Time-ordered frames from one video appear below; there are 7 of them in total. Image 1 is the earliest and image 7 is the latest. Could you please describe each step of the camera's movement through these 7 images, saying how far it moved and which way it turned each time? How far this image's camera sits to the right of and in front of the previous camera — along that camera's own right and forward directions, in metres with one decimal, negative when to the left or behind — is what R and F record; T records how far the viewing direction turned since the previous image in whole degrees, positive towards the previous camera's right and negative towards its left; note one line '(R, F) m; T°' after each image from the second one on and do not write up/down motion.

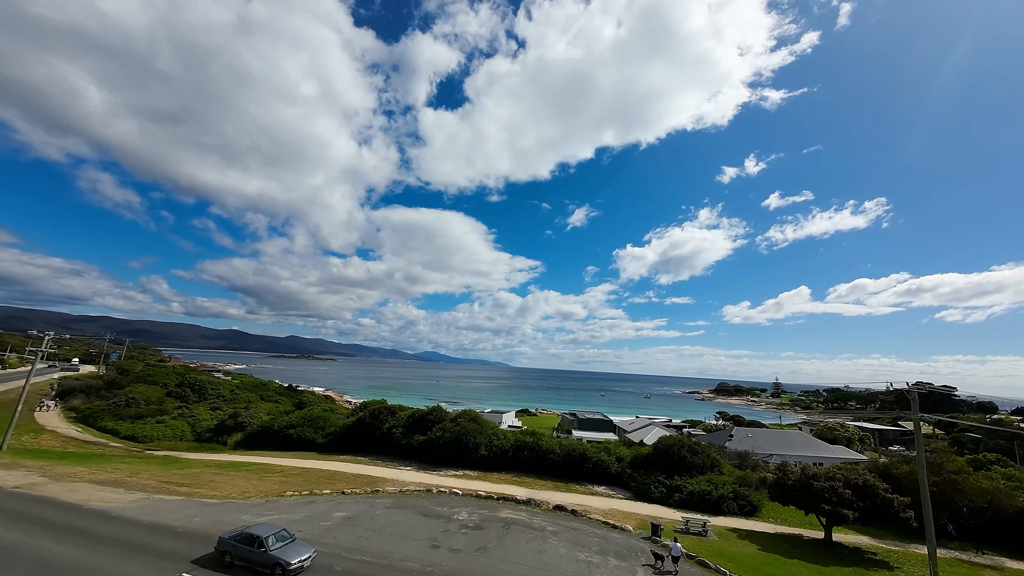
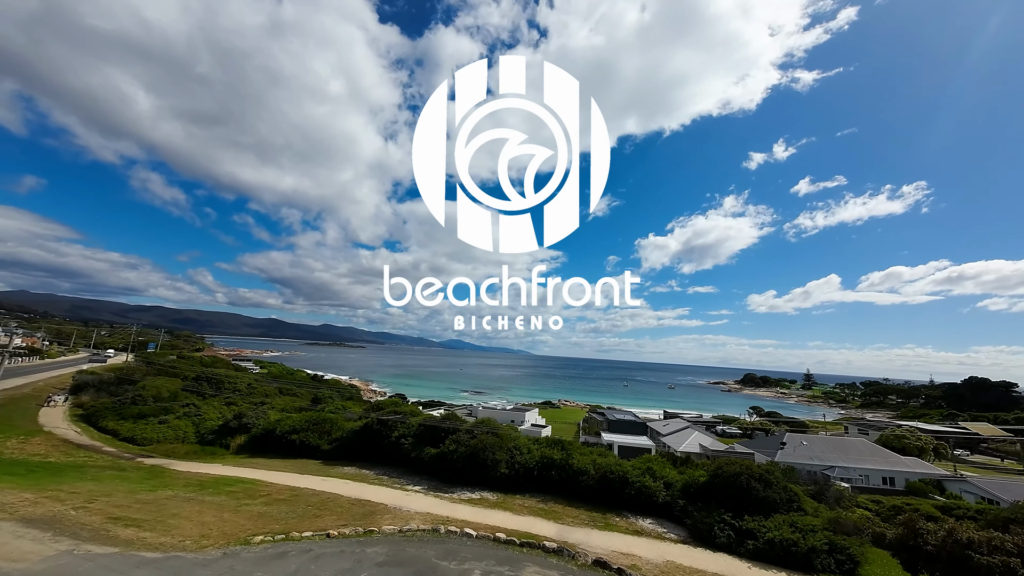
(-0.1, +3.2) m; -3°
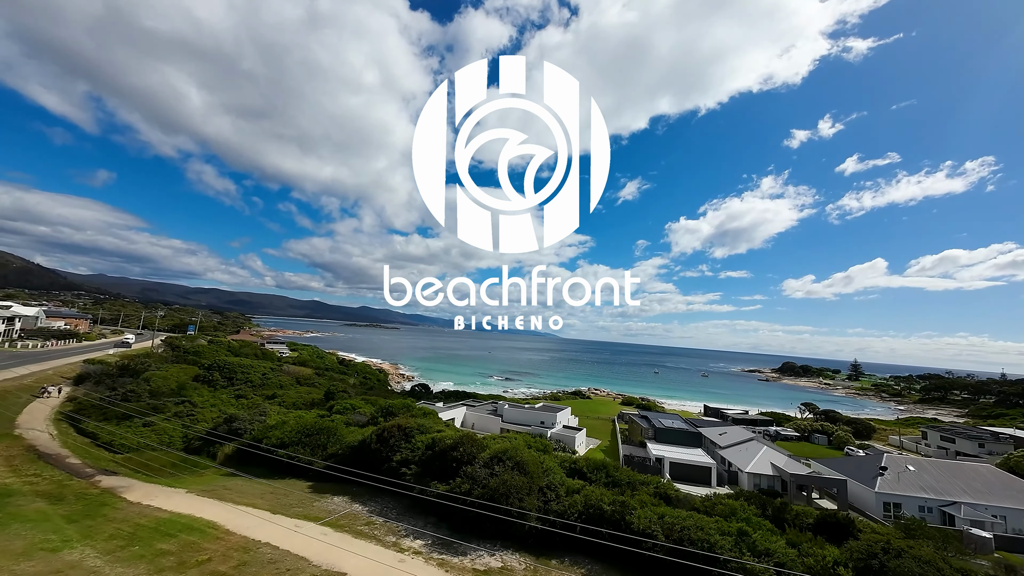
(-0.3, +5.0) m; -4°
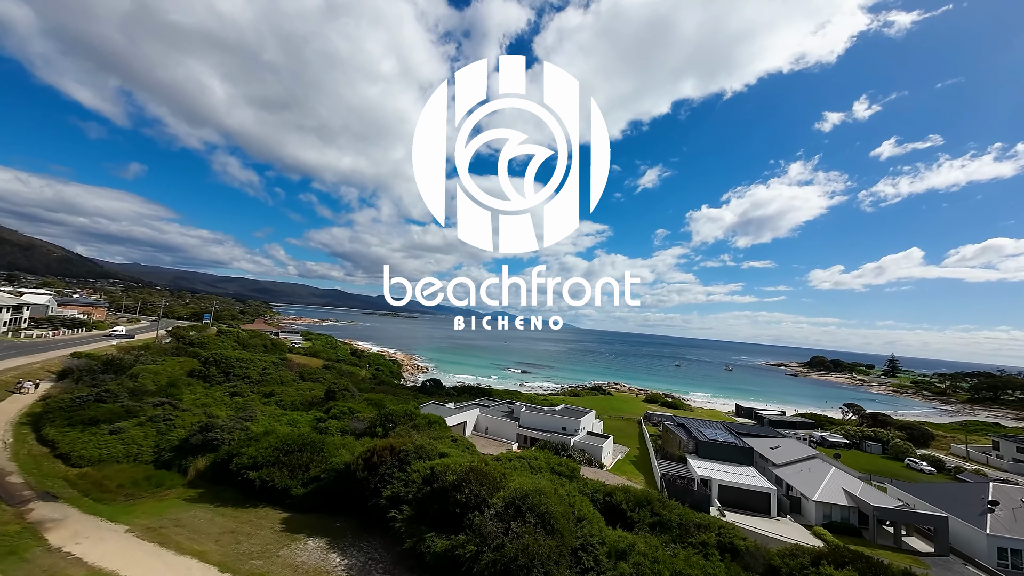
(-0.2, +4.0) m; -3°
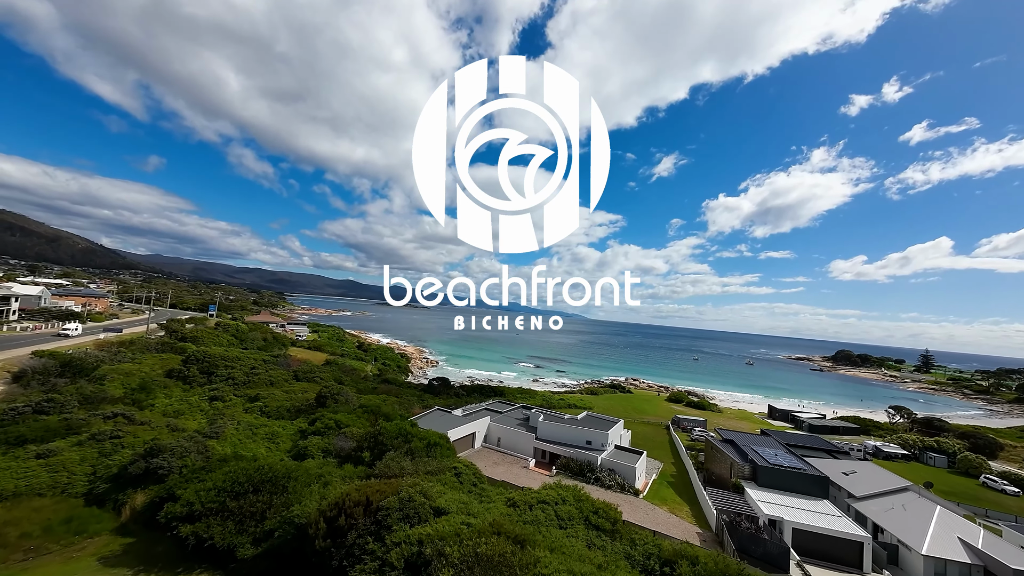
(-0.3, +4.7) m; -2°
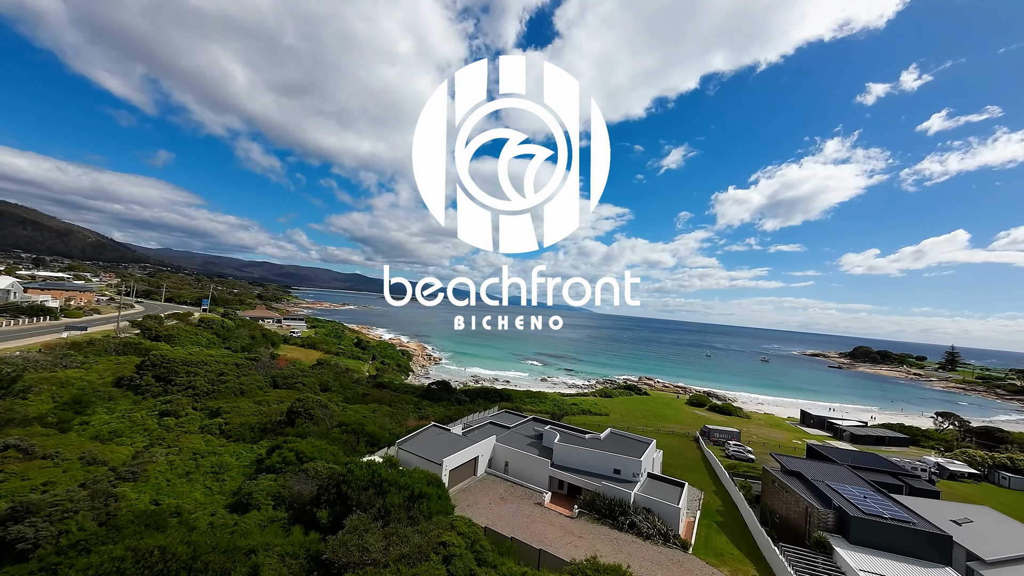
(-0.3, +5.2) m; -1°
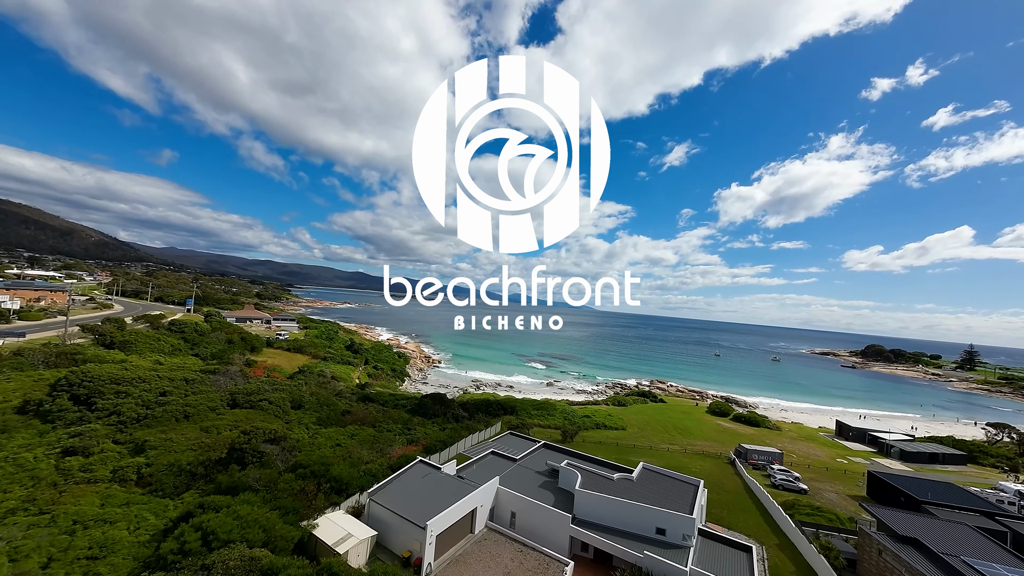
(-0.3, +5.6) m; 0°
